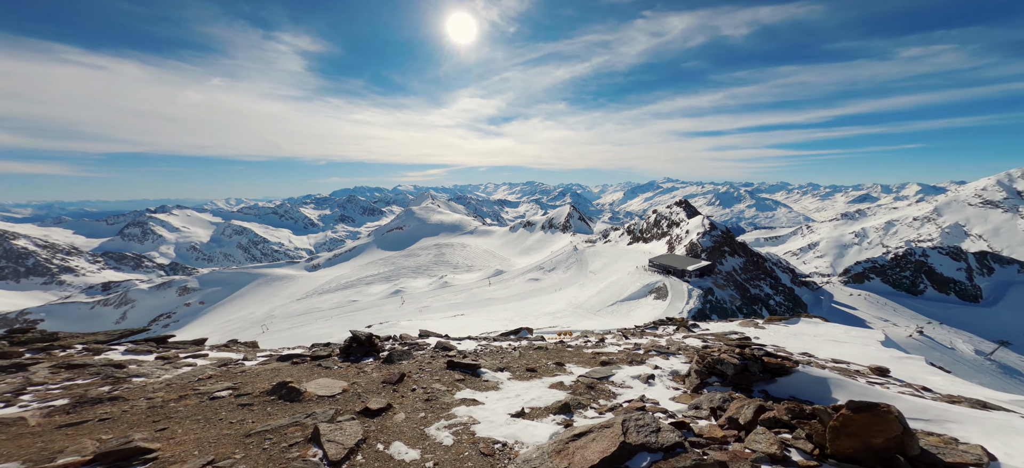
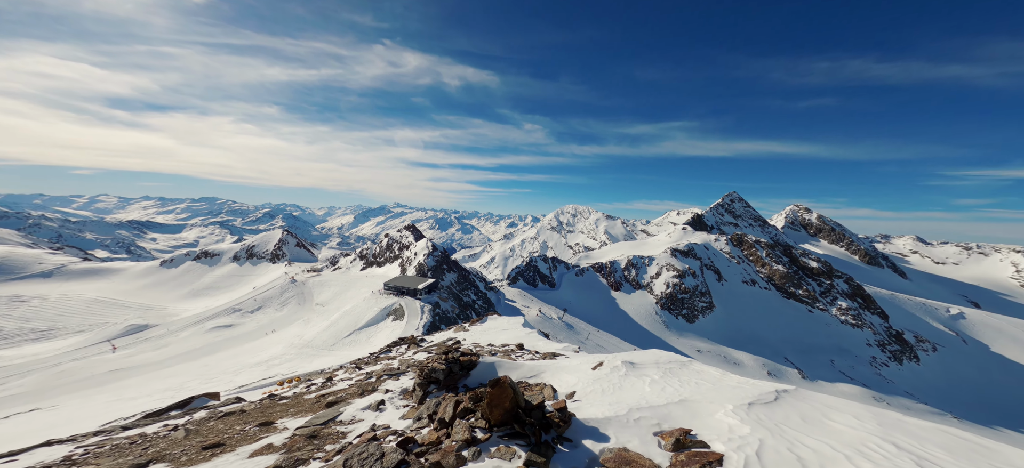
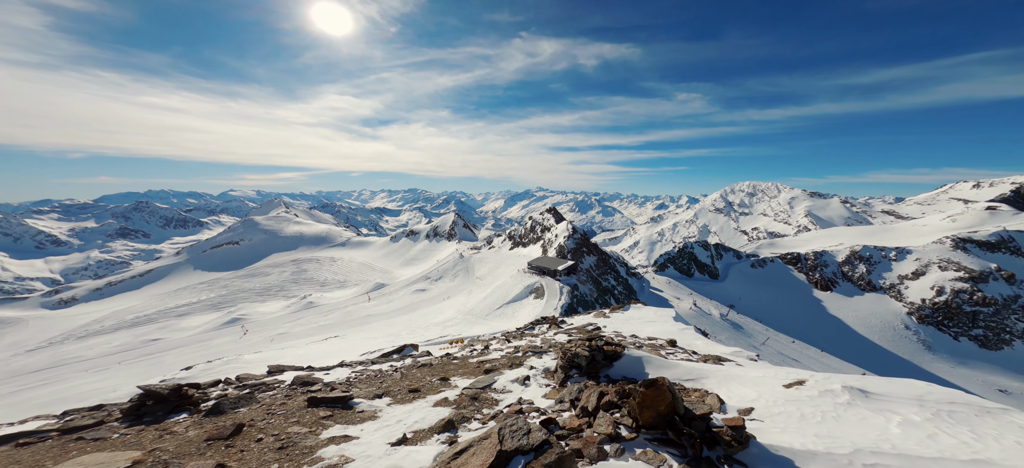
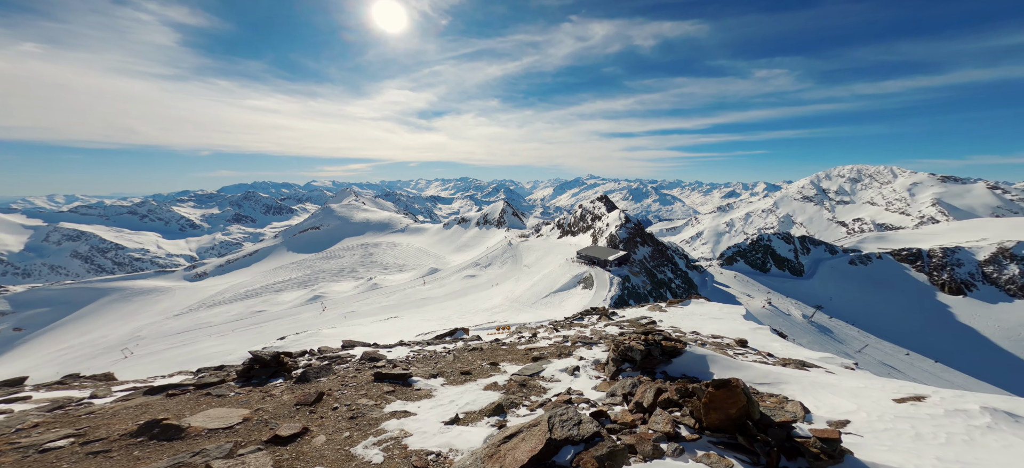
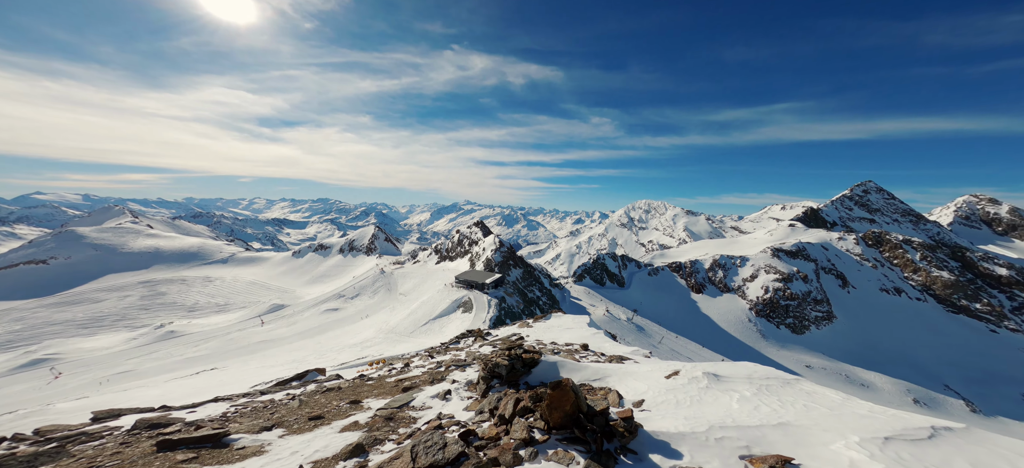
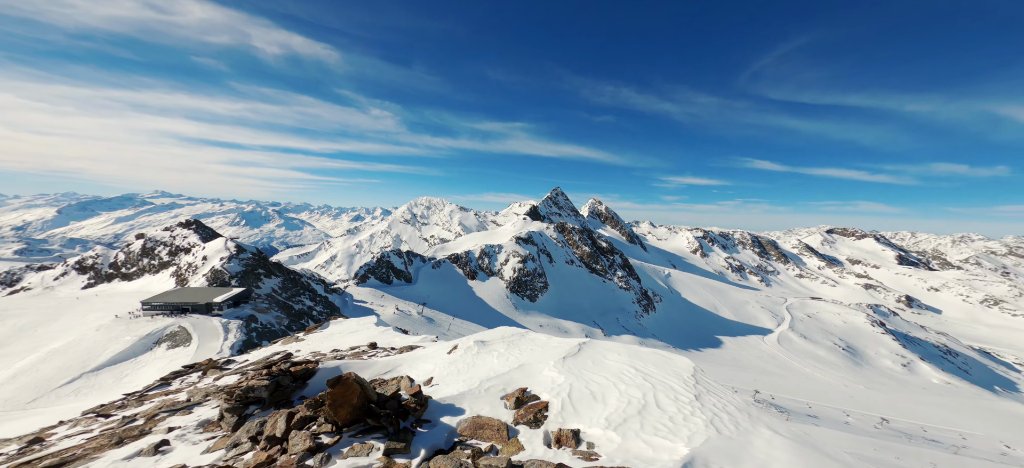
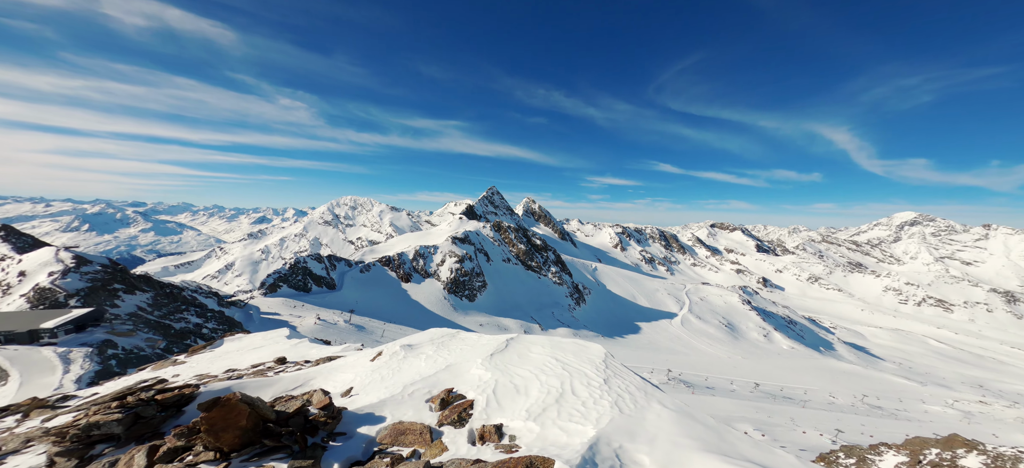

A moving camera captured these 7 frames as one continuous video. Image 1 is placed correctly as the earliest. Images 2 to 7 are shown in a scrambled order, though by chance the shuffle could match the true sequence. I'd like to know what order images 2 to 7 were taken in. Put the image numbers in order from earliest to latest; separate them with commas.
4, 3, 5, 2, 6, 7
